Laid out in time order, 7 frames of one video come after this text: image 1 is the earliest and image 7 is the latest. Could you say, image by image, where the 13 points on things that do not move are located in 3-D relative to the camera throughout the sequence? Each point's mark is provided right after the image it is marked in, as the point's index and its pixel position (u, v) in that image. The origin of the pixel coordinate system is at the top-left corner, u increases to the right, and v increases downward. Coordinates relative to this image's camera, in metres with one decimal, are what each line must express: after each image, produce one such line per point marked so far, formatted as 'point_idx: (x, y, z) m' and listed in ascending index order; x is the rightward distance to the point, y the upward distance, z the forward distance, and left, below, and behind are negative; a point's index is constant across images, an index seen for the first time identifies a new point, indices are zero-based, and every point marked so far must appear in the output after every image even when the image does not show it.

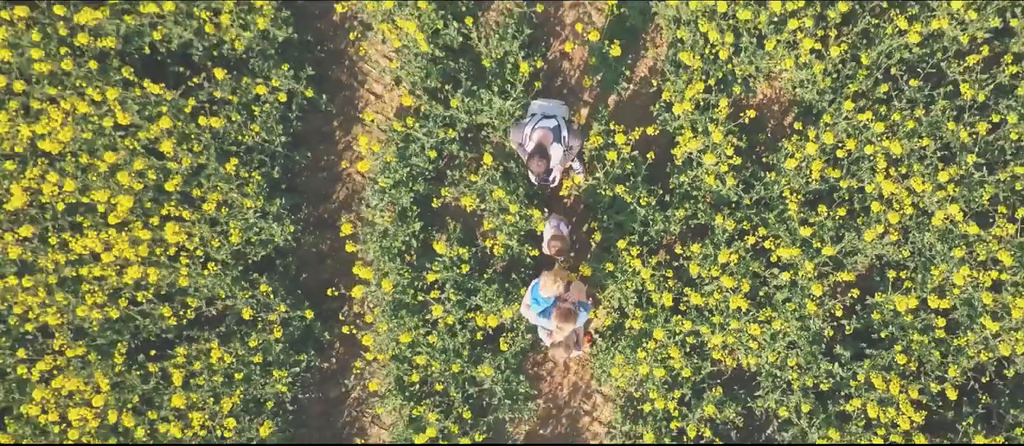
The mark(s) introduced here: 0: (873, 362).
0: (+2.2, -0.8, +3.8) m
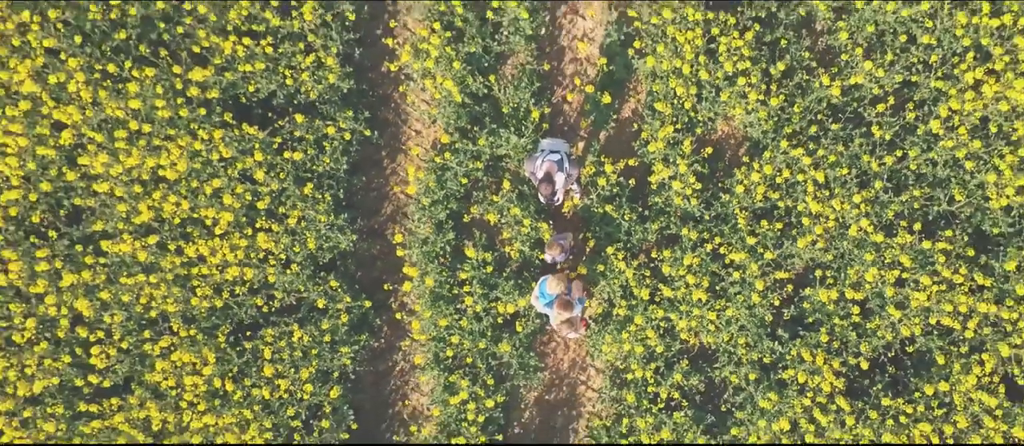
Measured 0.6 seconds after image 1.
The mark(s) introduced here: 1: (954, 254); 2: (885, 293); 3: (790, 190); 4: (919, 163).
0: (+2.3, -0.9, +4.9) m
1: (+3.4, -0.2, +4.9) m
2: (+2.9, -0.5, +4.9) m
3: (+2.2, +0.3, +4.9) m
4: (+3.2, +0.5, +4.9) m
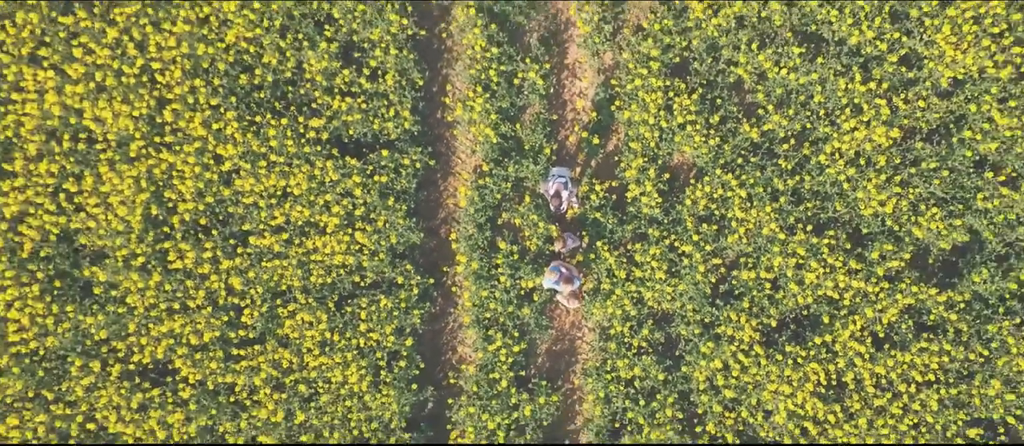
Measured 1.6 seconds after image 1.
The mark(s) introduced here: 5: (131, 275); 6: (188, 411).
0: (+2.5, -0.9, +7.1) m
1: (+3.6, -0.3, +7.1) m
2: (+3.1, -0.6, +7.1) m
3: (+2.4, +0.2, +7.1) m
4: (+3.4, +0.4, +7.1) m
5: (-4.3, -0.6, +7.1) m
6: (-3.6, -2.1, +7.1) m
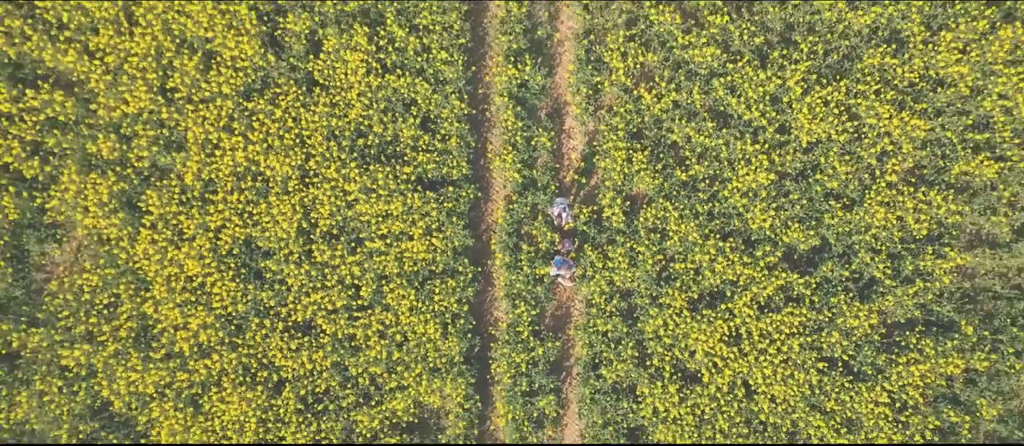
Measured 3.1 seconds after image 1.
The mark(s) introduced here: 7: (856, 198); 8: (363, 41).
0: (+2.8, -1.1, +11.2) m
1: (+3.9, -0.4, +11.2) m
2: (+3.4, -0.7, +11.2) m
3: (+2.7, +0.1, +11.2) m
4: (+3.7, +0.3, +11.2) m
5: (-3.9, -0.7, +11.3) m
6: (-3.3, -2.3, +11.3) m
7: (+6.1, +0.4, +11.3) m
8: (-2.6, +3.2, +11.2) m
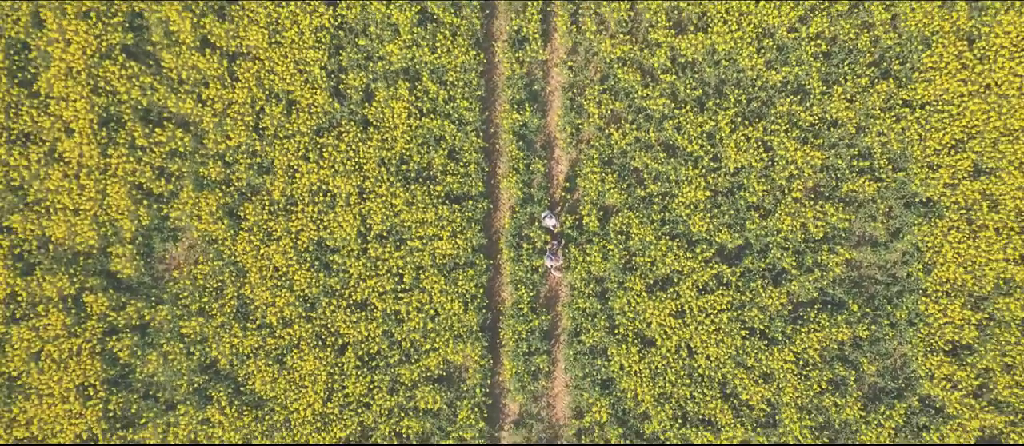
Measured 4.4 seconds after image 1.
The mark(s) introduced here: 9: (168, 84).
0: (+2.9, -1.2, +15.1) m
1: (+4.0, -0.5, +15.1) m
2: (+3.5, -0.8, +15.1) m
3: (+2.8, 0.0, +15.1) m
4: (+3.8, +0.2, +15.1) m
5: (-3.9, -0.8, +15.2) m
6: (-3.2, -2.4, +15.2) m
7: (+6.2, +0.3, +15.2) m
8: (-2.6, +3.1, +15.2) m
9: (-8.3, +3.4, +15.4) m
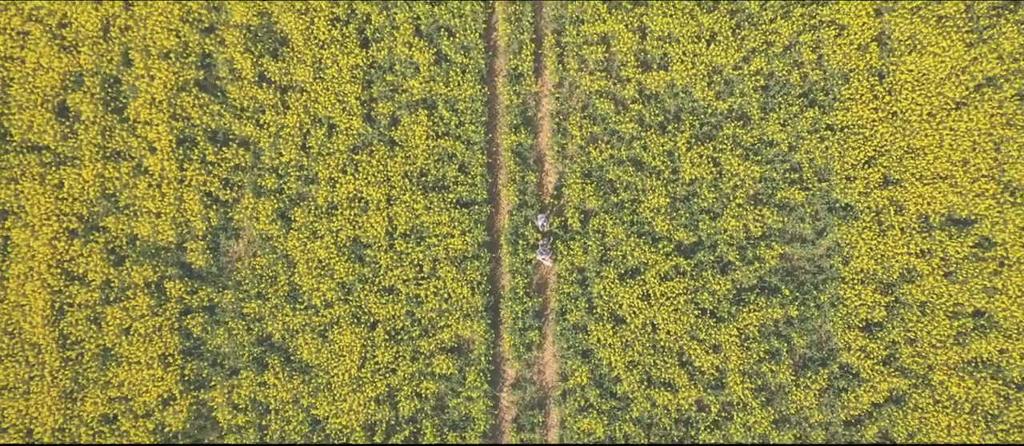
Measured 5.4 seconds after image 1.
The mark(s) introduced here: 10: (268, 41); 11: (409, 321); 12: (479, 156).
0: (+2.8, -1.2, +18.7) m
1: (+4.0, -0.6, +18.7) m
2: (+3.4, -0.9, +18.7) m
3: (+2.7, -0.1, +18.8) m
4: (+3.7, +0.1, +18.8) m
5: (-3.9, -0.9, +18.9) m
6: (-3.3, -2.4, +18.9) m
7: (+6.1, +0.3, +18.8) m
8: (-2.6, +3.1, +18.8) m
9: (-8.4, +3.4, +19.1) m
10: (-7.4, +5.5, +19.2) m
11: (-3.0, -2.9, +18.8) m
12: (-1.0, +2.0, +18.8) m
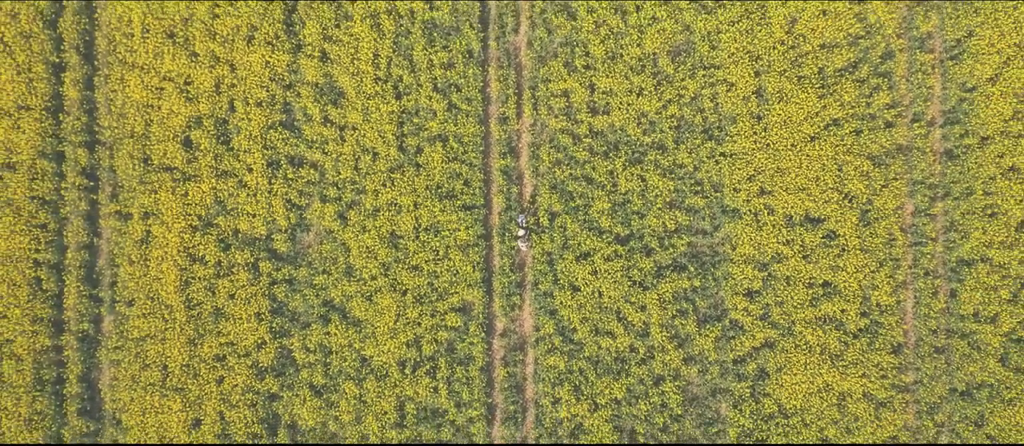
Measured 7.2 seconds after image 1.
0: (+2.3, -1.2, +26.9) m
1: (+3.5, -0.5, +26.9) m
2: (+2.9, -0.8, +26.9) m
3: (+2.2, 0.0, +26.9) m
4: (+3.3, +0.2, +26.9) m
5: (-4.4, -0.8, +27.0) m
6: (-3.8, -2.3, +27.0) m
7: (+5.6, +0.4, +27.0) m
8: (-3.1, +3.2, +27.0) m
9: (-8.9, +3.4, +27.2) m
10: (-7.8, +5.6, +27.4) m
11: (-3.5, -2.8, +27.0) m
12: (-1.4, +2.1, +26.9) m
